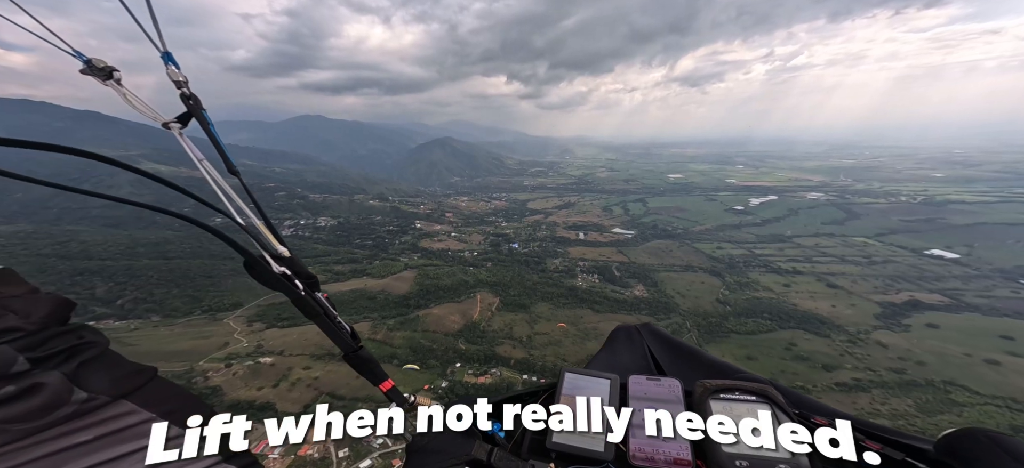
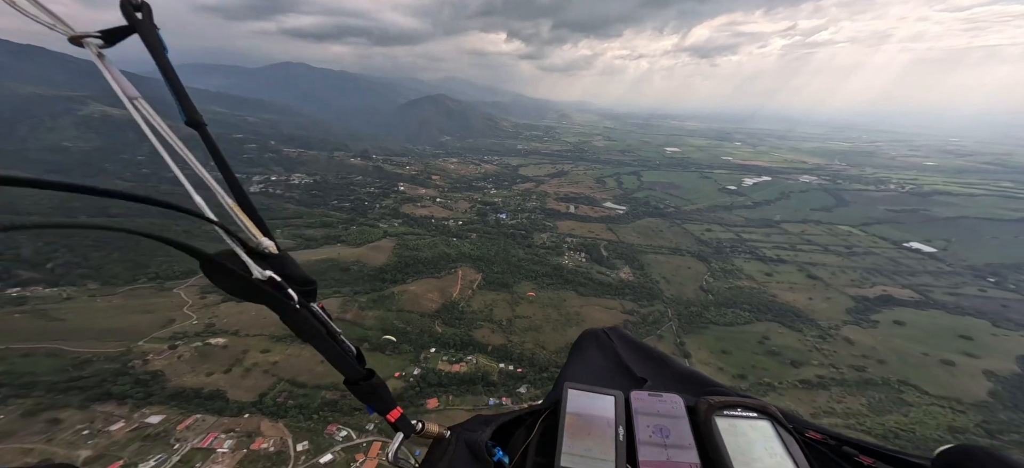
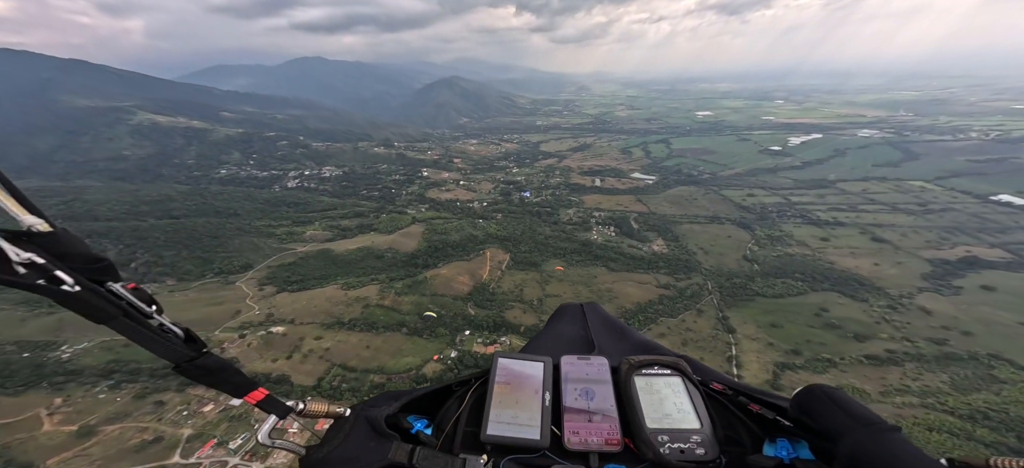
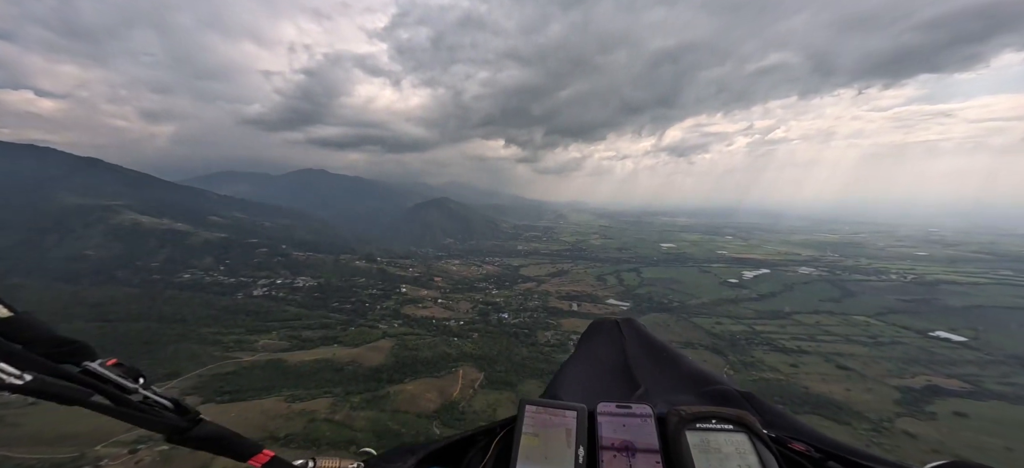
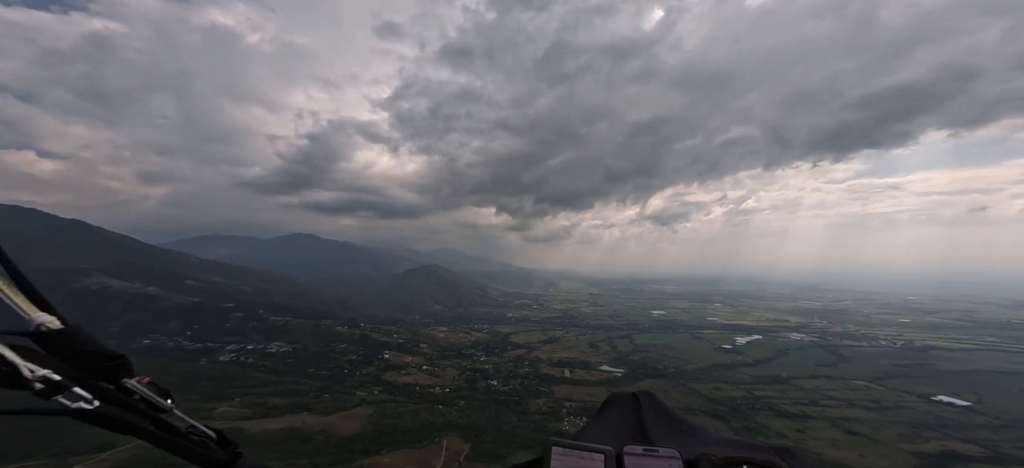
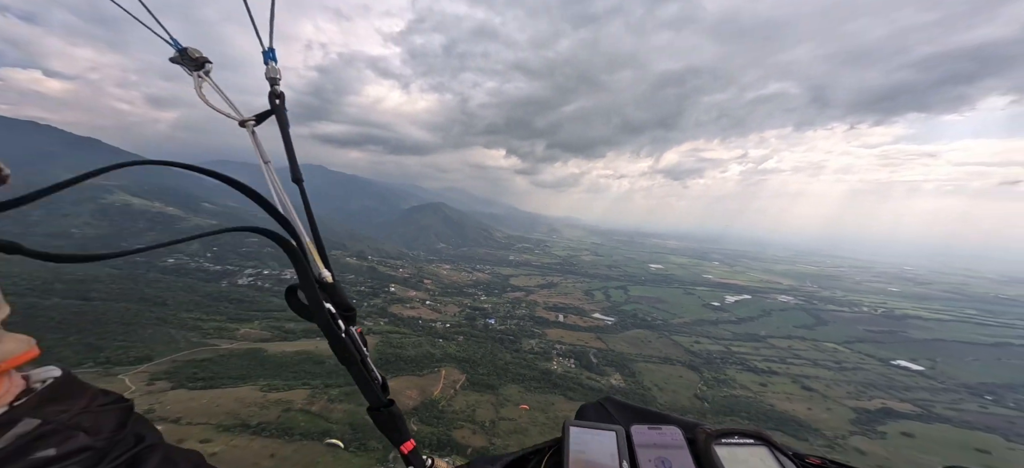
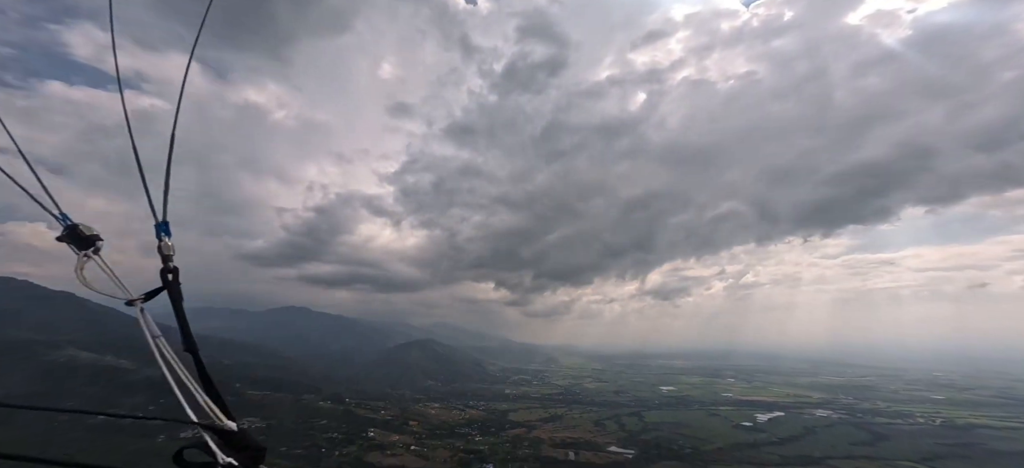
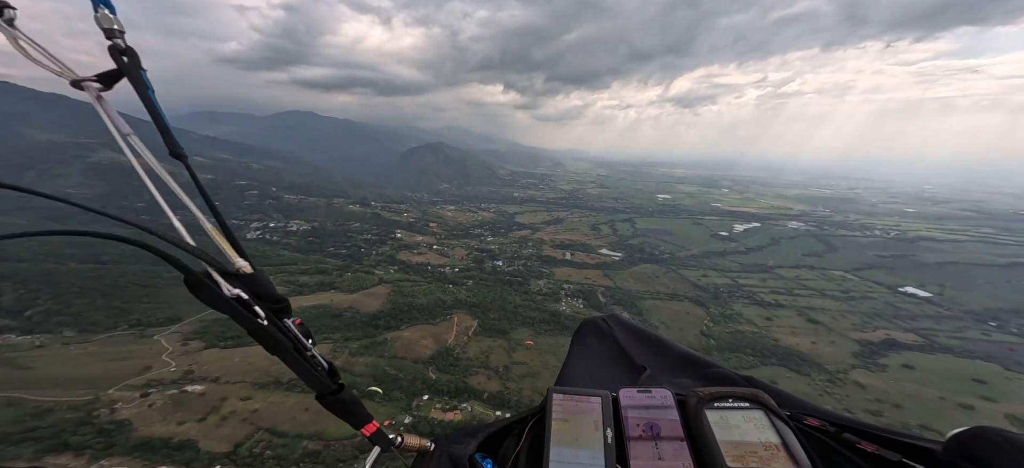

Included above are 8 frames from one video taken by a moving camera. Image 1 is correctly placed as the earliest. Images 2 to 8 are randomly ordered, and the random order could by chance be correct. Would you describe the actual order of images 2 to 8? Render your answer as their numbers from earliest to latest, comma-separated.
6, 7, 5, 4, 8, 2, 3
